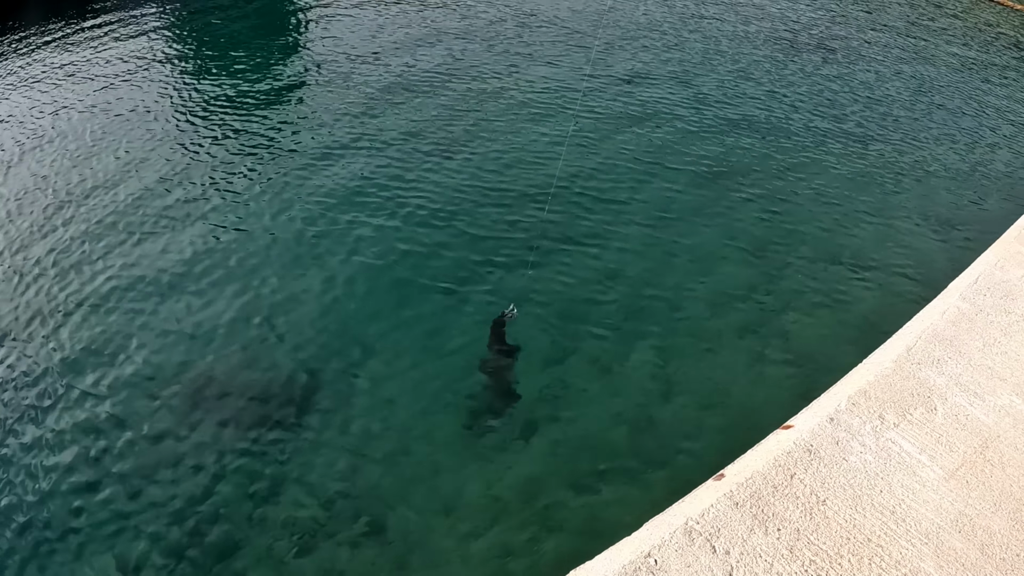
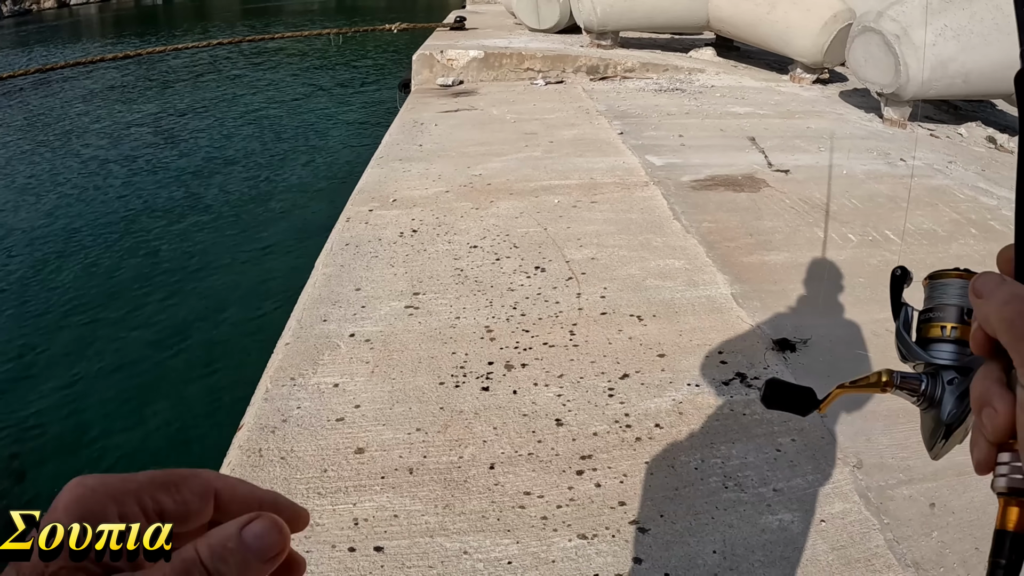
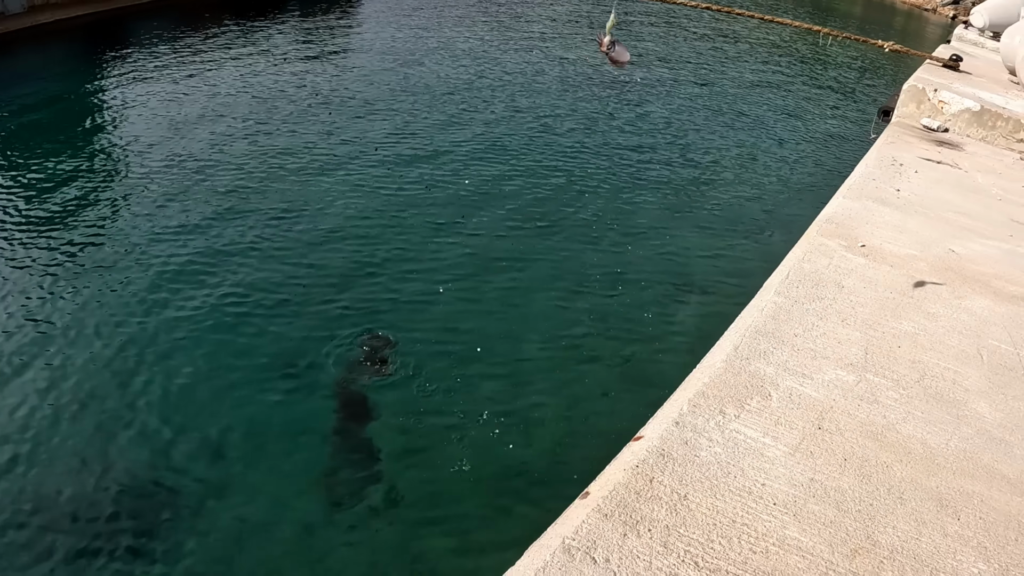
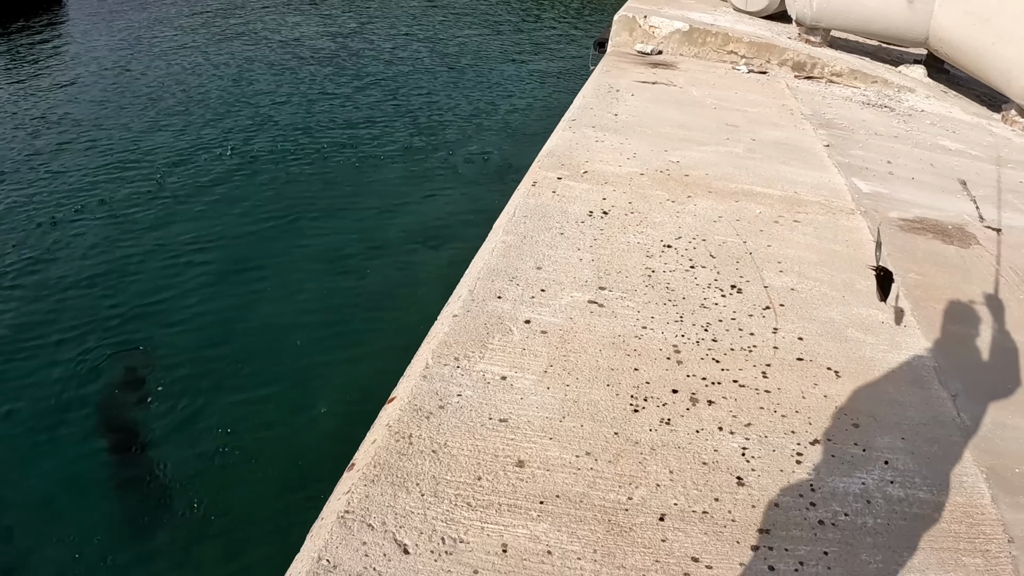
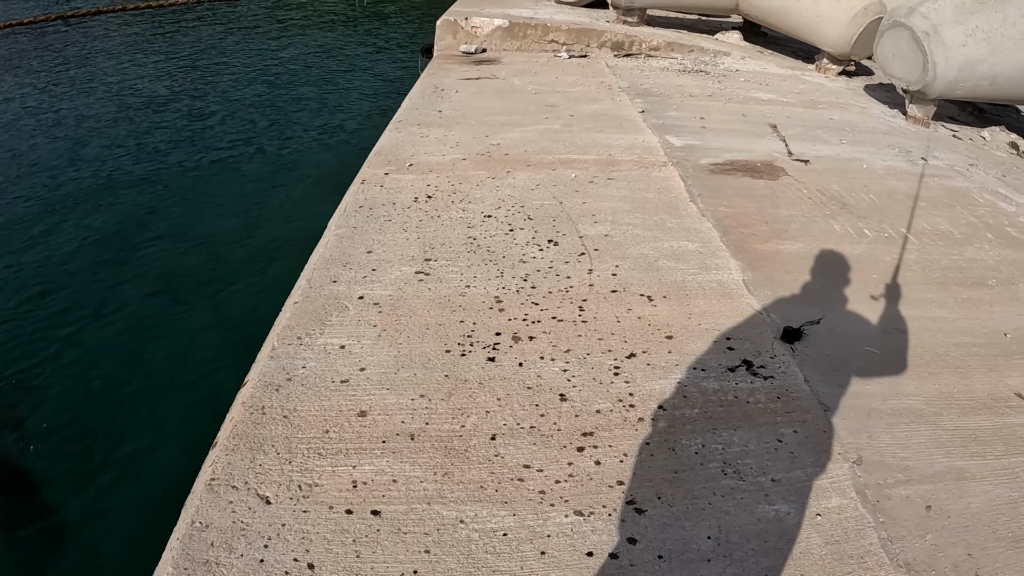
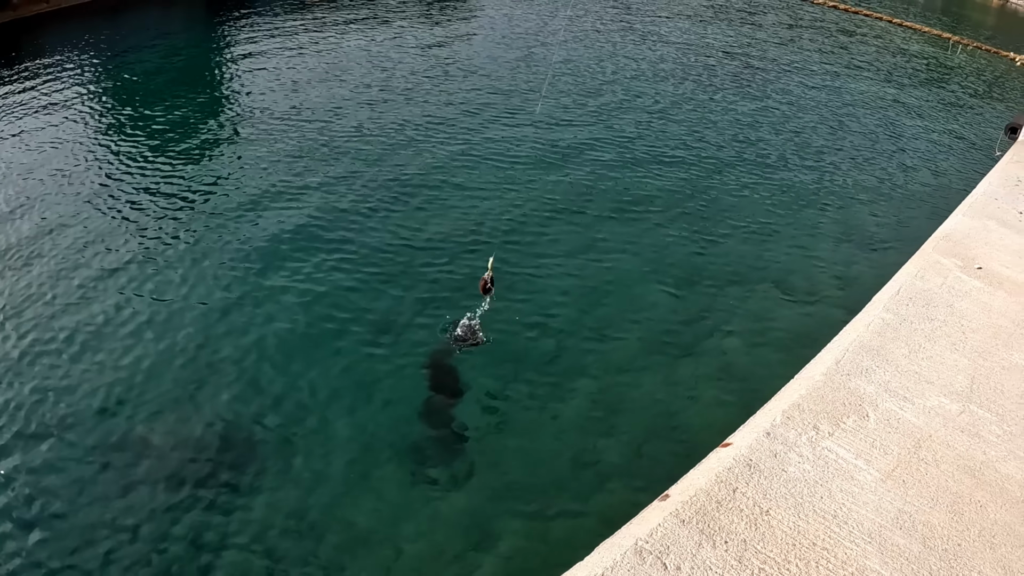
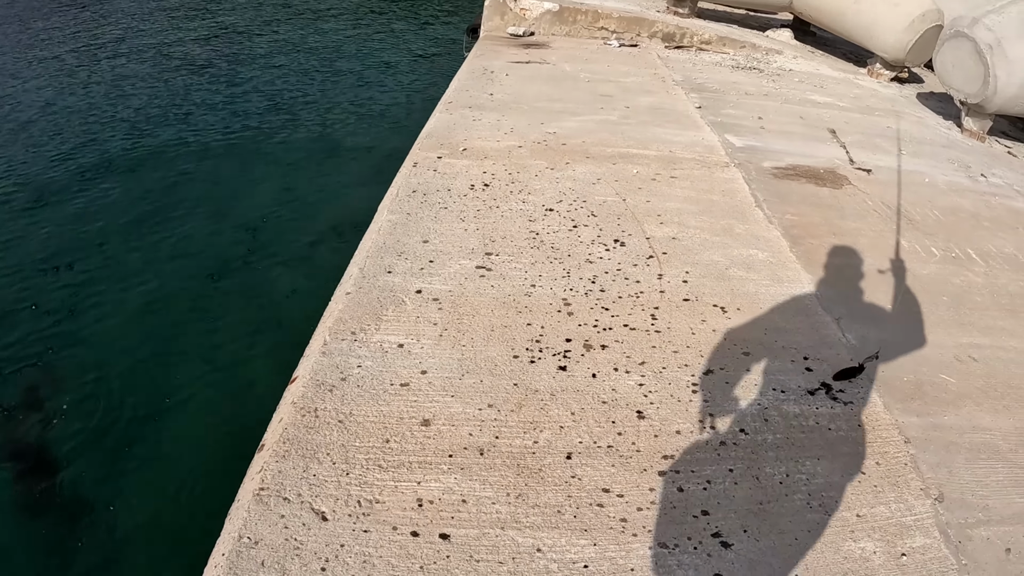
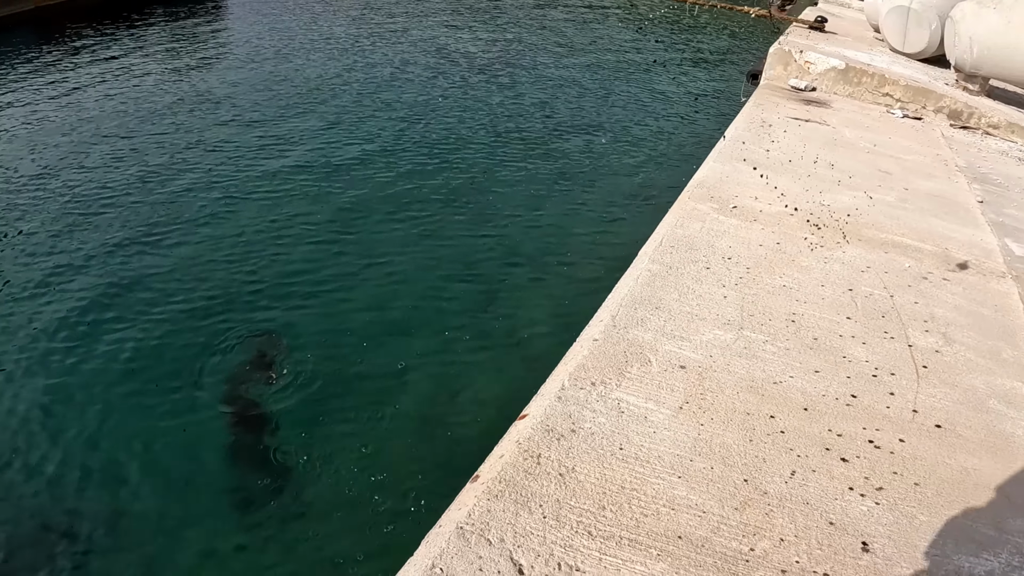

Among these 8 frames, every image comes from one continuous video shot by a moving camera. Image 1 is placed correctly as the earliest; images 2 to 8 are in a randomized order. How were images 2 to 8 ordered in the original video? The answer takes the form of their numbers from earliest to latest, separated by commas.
6, 3, 8, 4, 7, 5, 2
